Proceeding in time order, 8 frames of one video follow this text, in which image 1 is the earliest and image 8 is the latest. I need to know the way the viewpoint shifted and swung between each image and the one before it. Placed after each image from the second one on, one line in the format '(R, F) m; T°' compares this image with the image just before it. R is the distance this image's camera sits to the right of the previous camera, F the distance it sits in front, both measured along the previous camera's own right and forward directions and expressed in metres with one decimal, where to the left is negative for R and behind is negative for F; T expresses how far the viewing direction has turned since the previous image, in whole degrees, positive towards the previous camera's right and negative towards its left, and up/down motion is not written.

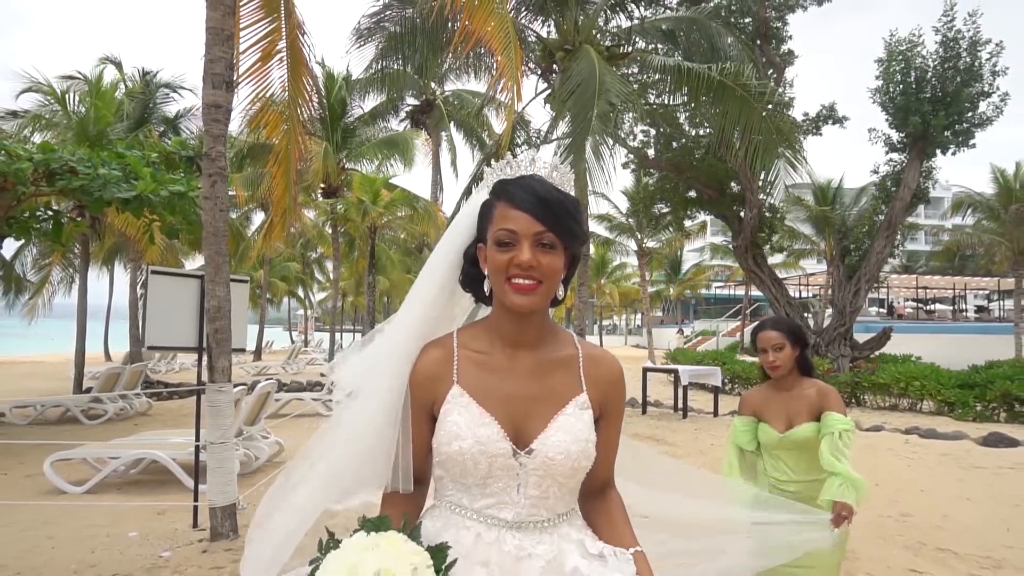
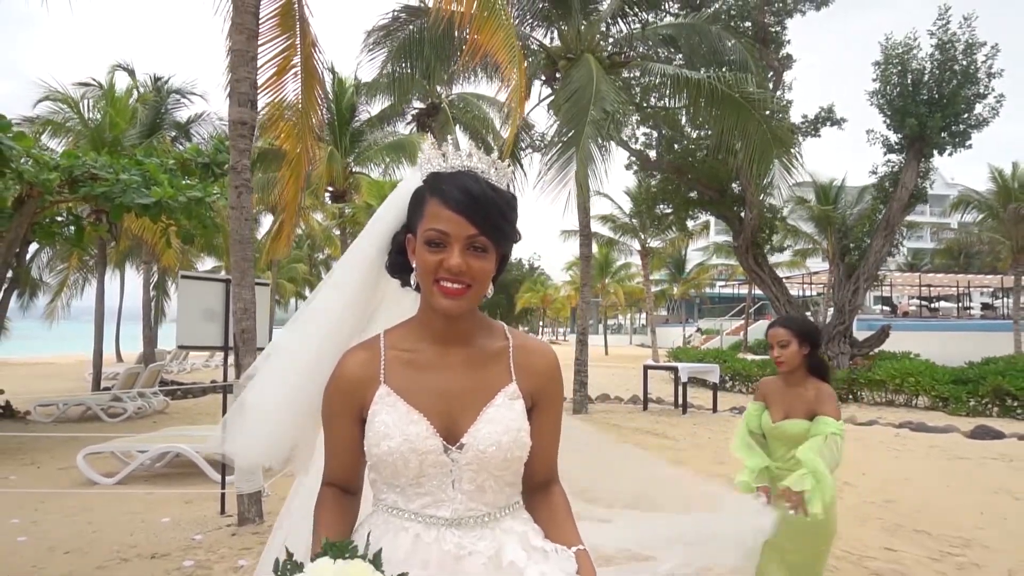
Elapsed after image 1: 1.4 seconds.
(0.0, -0.4) m; 0°
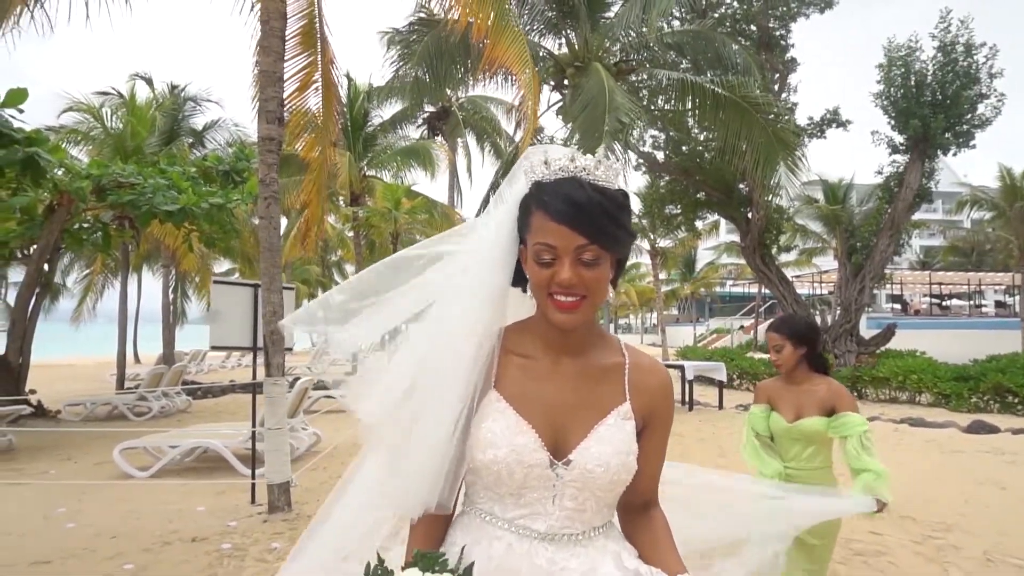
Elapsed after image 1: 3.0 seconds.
(0.0, -0.4) m; -1°
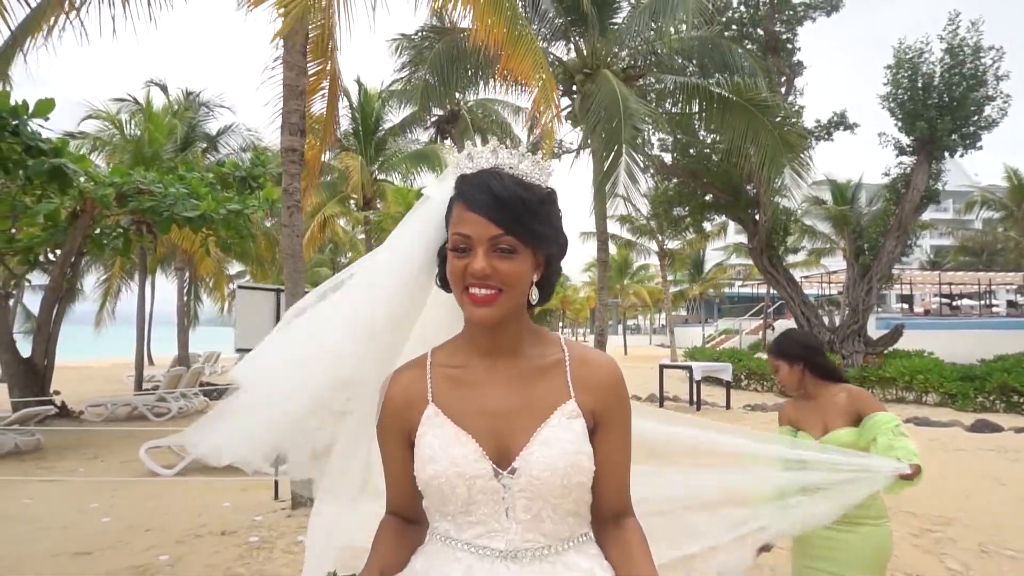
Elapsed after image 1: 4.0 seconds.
(0.0, -0.2) m; -1°
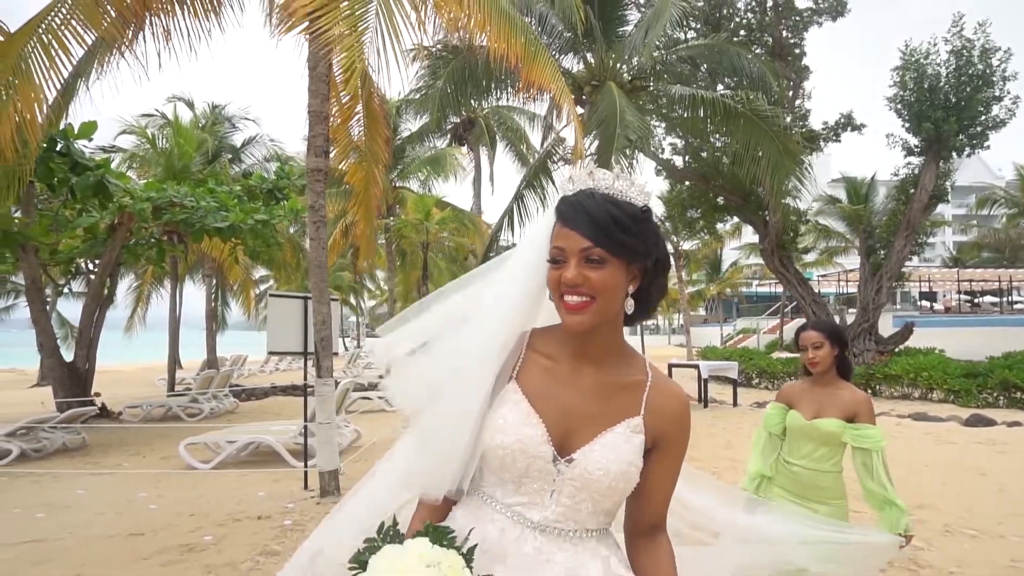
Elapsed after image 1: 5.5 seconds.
(+0.1, -0.5) m; -2°
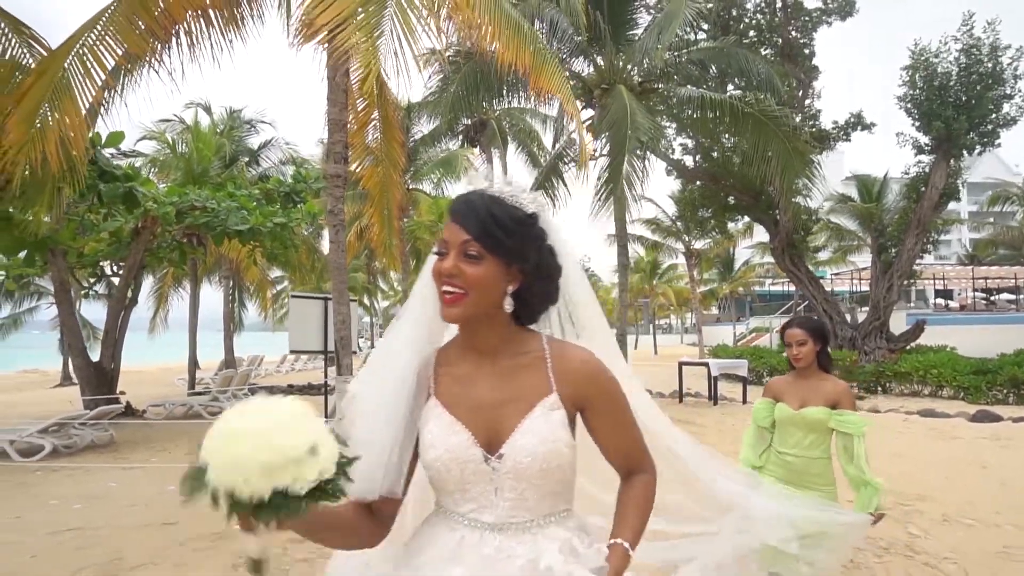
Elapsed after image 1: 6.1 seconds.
(0.0, -0.2) m; -1°
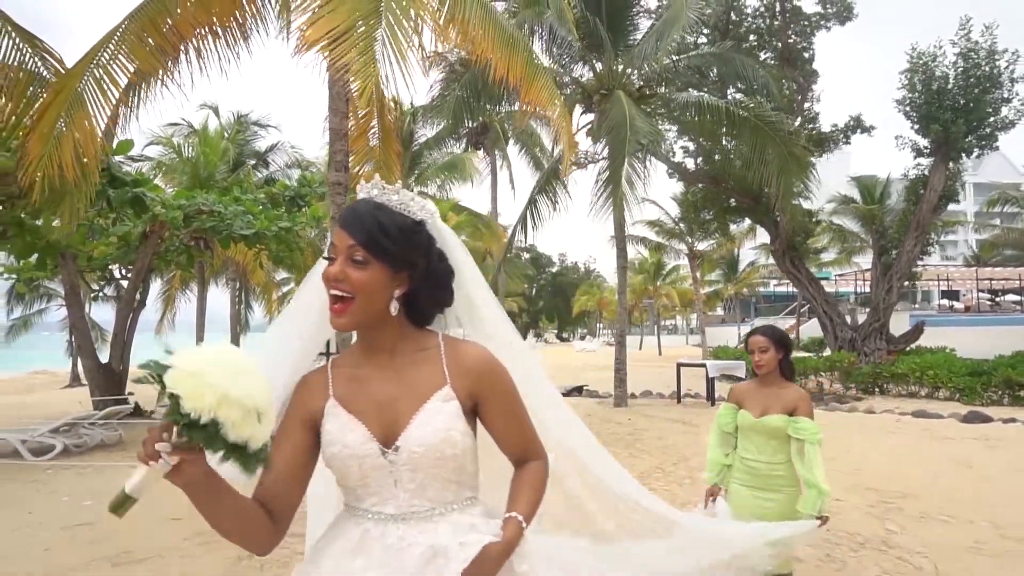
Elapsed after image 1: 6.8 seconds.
(+0.1, -0.2) m; 0°
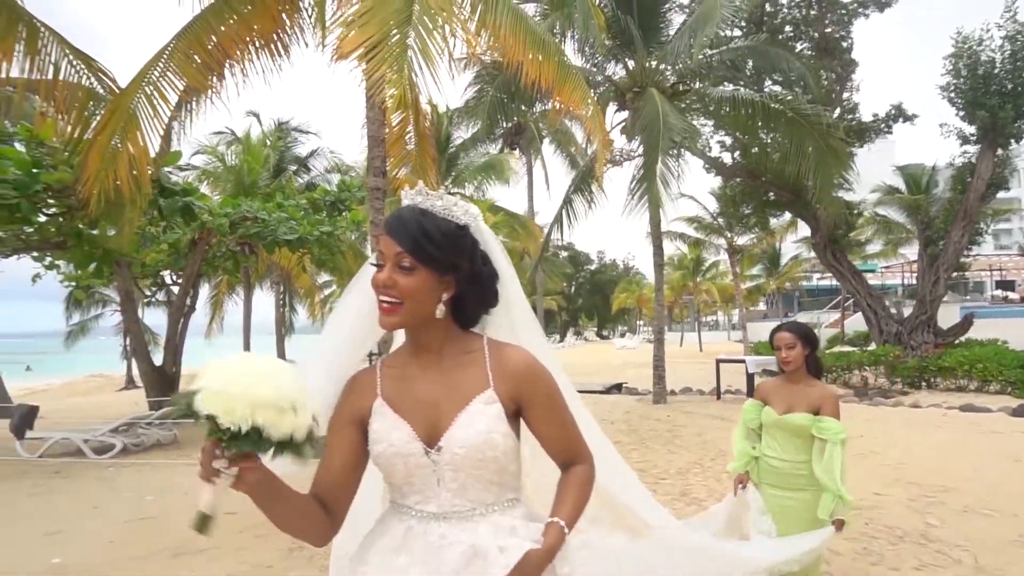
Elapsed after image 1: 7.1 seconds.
(0.0, -0.1) m; -3°
